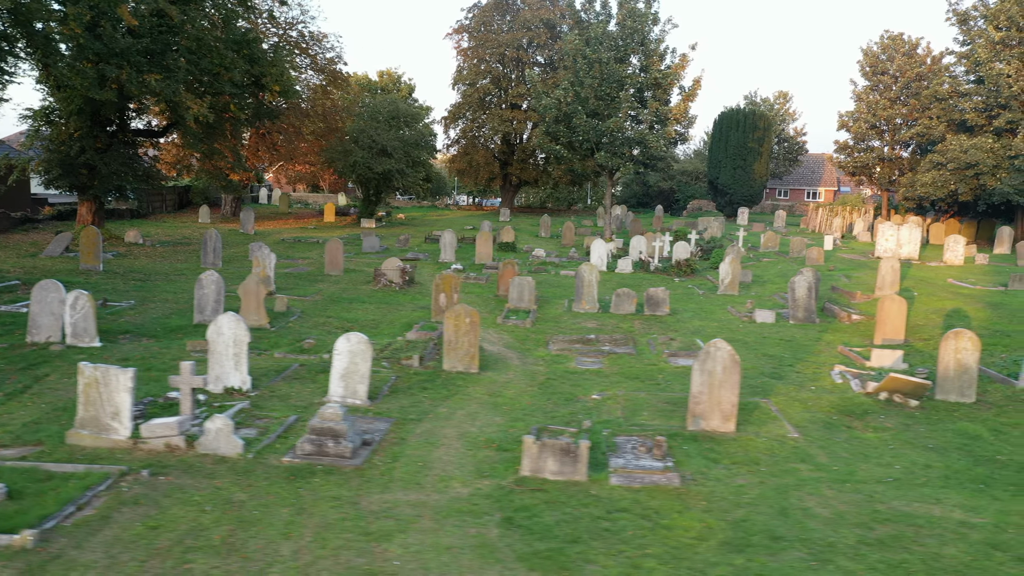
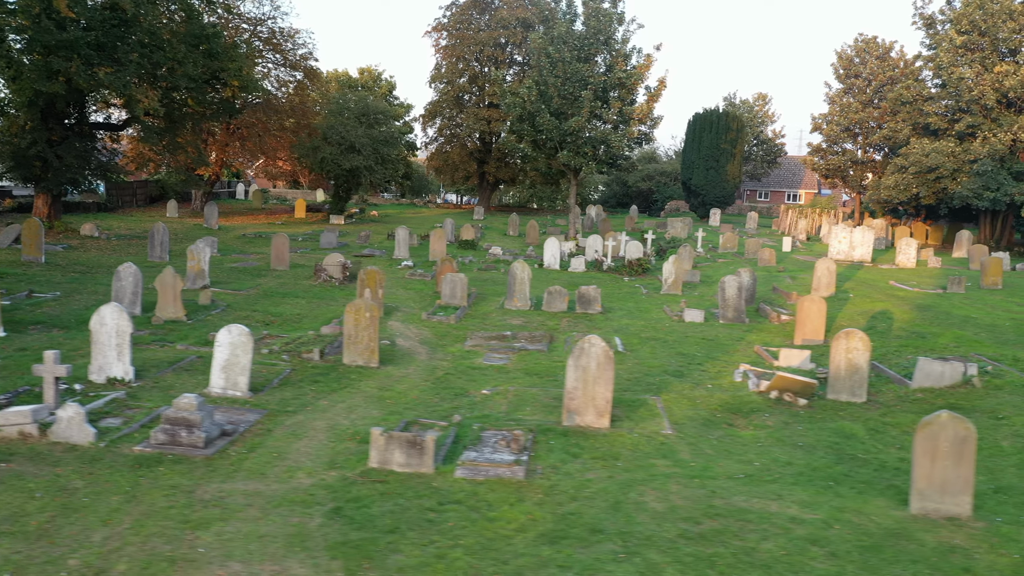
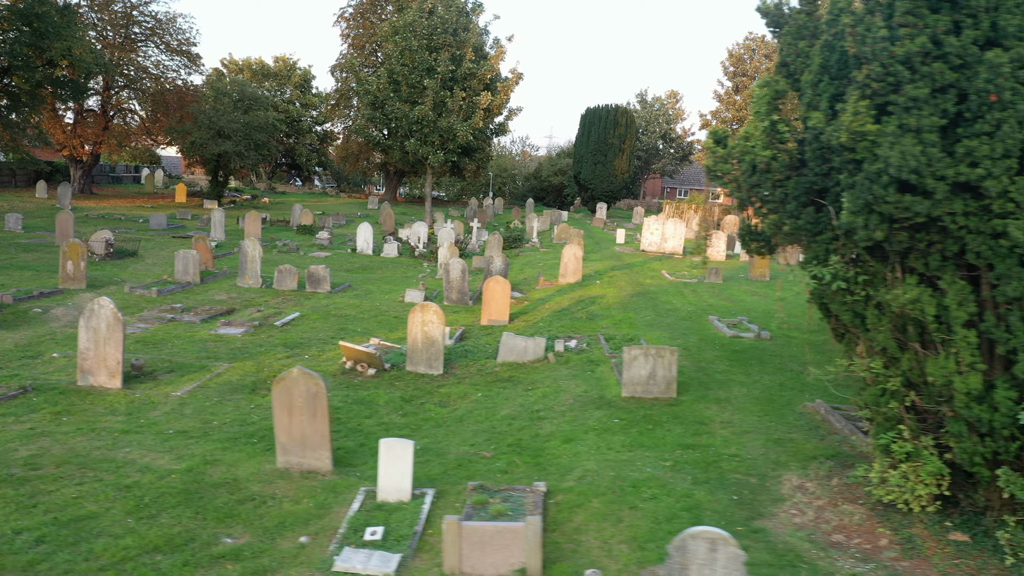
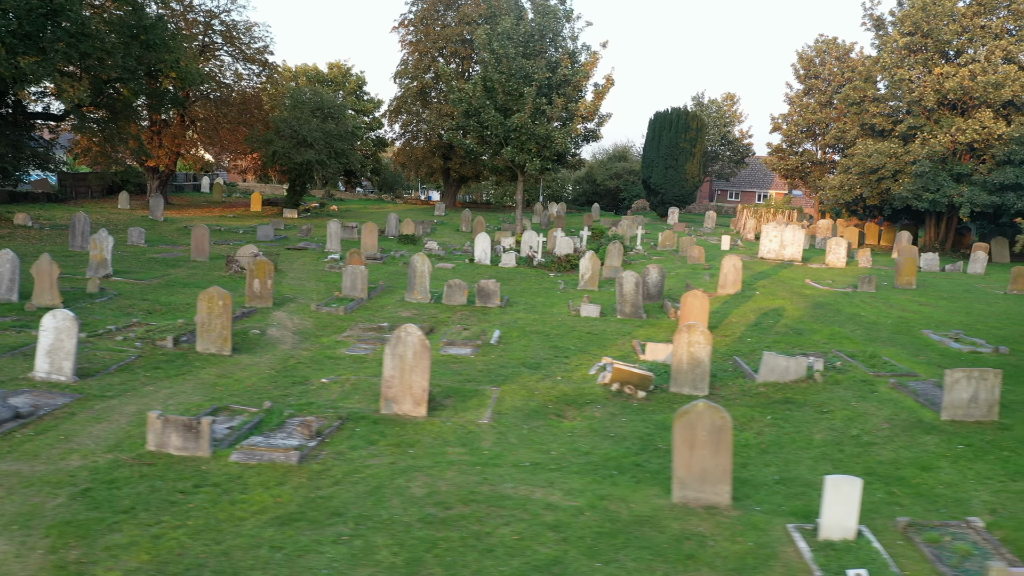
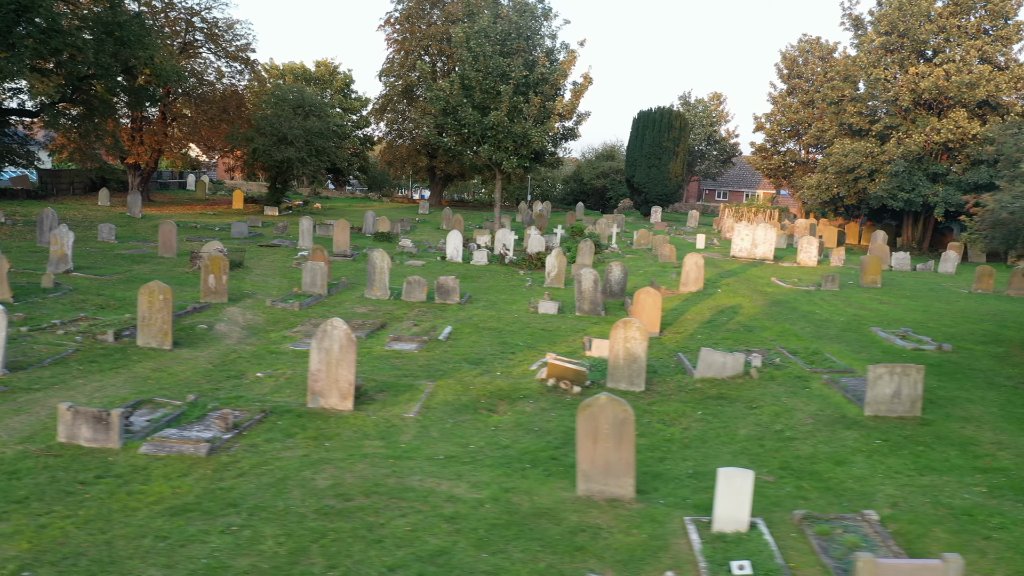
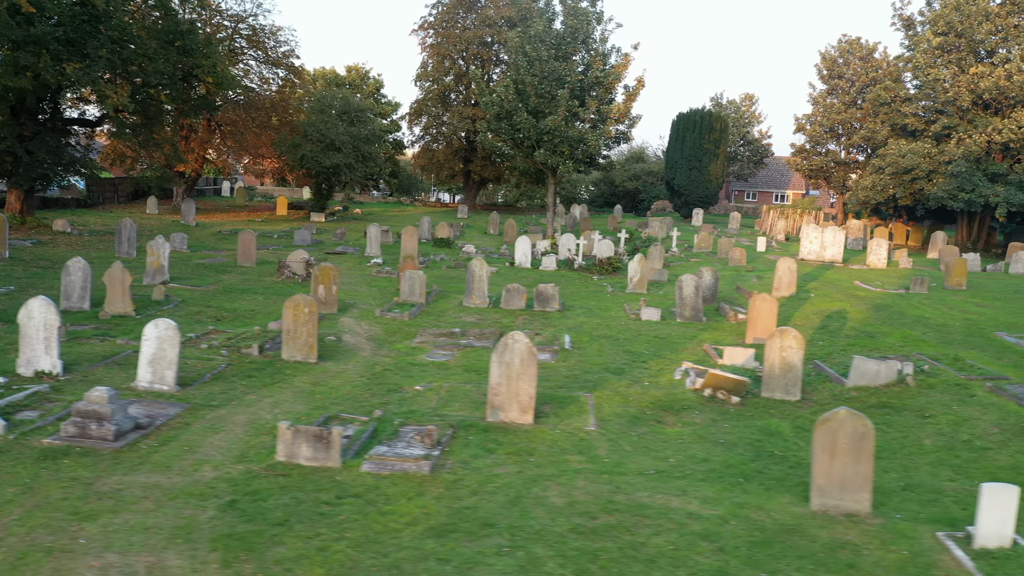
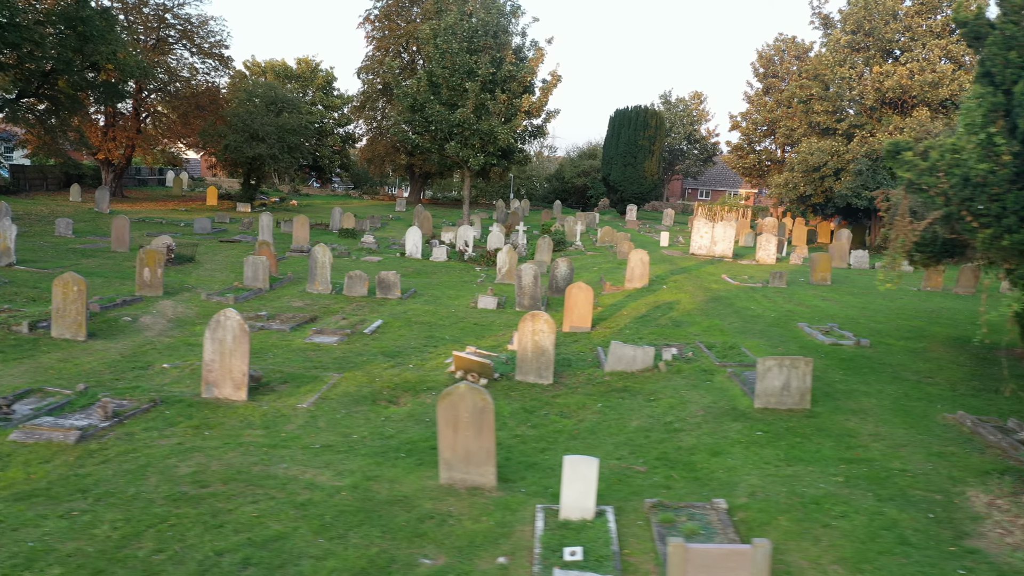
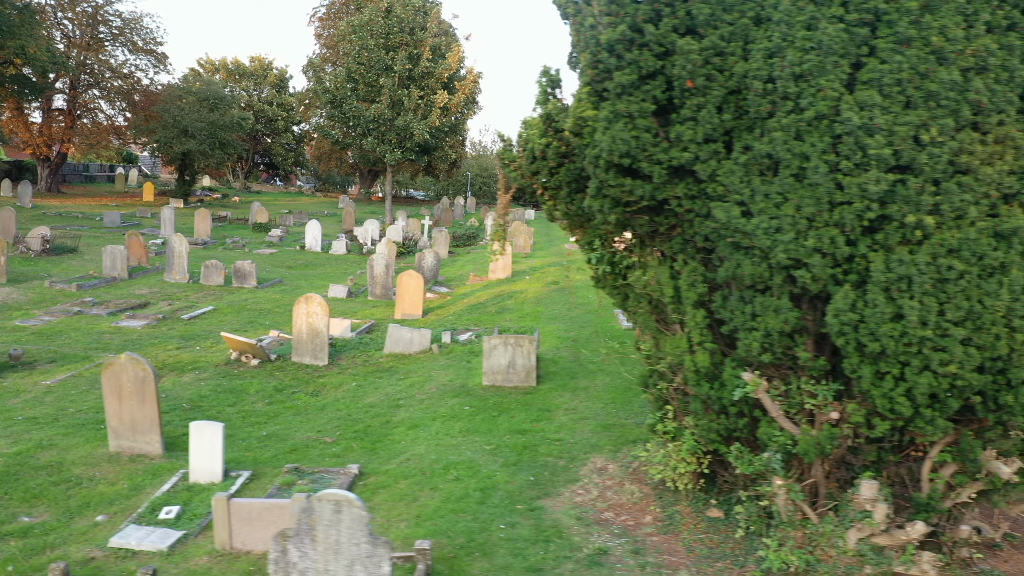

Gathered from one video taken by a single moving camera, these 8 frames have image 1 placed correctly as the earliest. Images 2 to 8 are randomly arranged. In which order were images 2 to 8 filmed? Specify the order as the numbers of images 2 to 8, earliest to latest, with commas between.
2, 6, 4, 5, 7, 3, 8
